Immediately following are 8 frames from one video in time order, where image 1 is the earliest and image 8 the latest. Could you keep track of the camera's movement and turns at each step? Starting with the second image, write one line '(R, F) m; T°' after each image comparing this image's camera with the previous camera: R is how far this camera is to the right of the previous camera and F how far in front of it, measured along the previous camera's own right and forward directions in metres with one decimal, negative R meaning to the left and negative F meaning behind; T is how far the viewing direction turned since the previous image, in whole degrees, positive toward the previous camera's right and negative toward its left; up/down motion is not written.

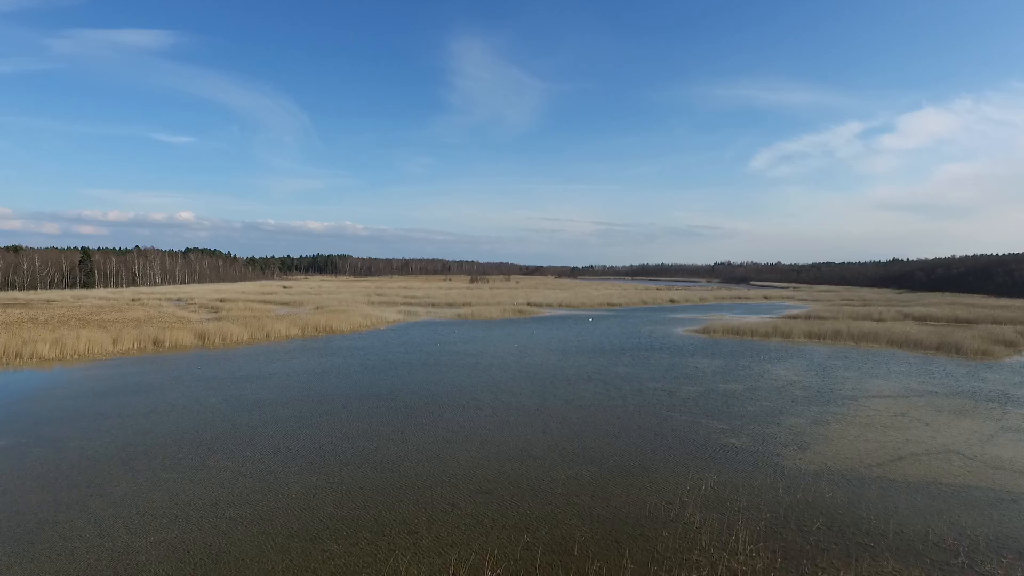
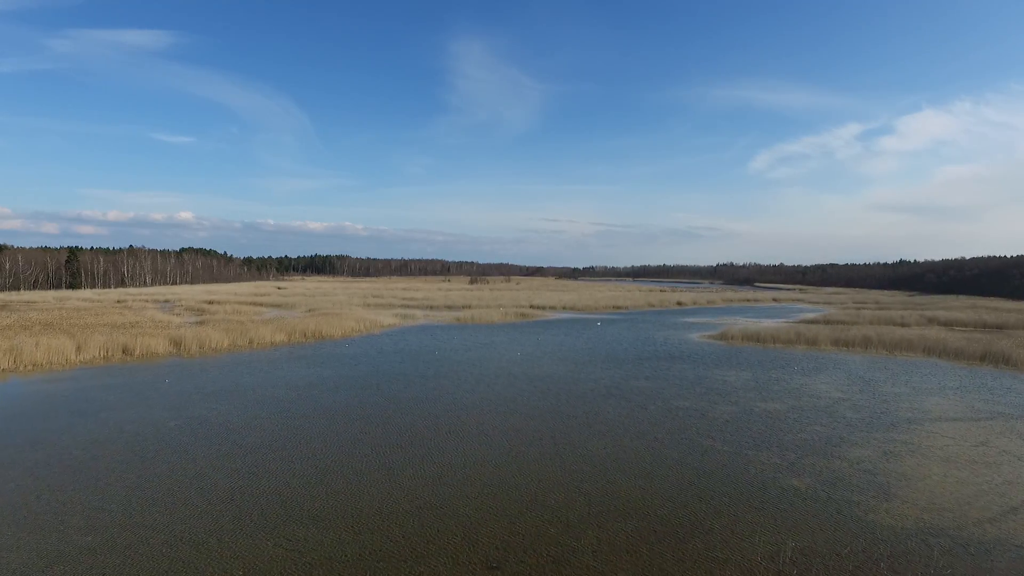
(-0.2, +1.8) m; 0°
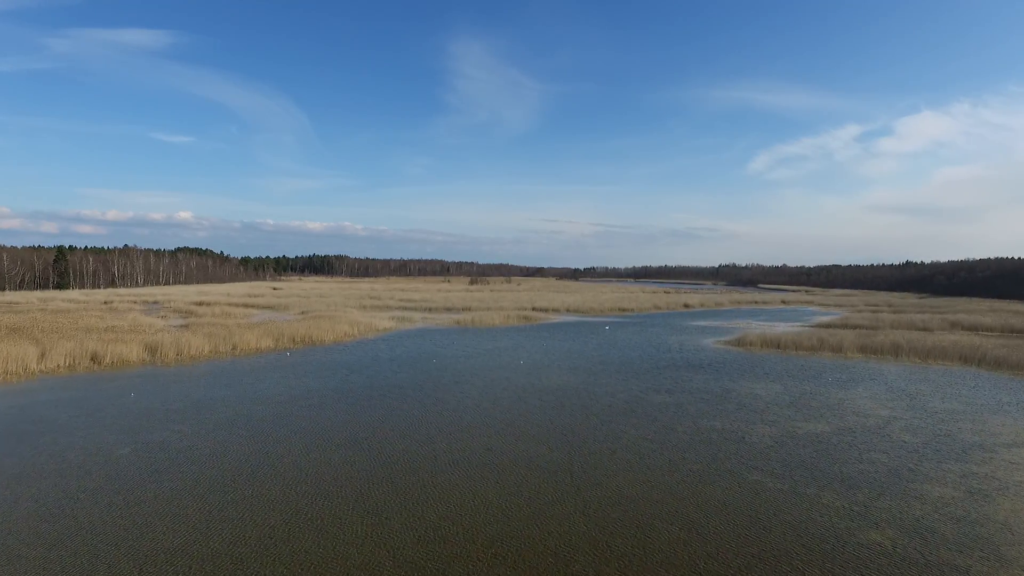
(-0.2, +1.5) m; 0°
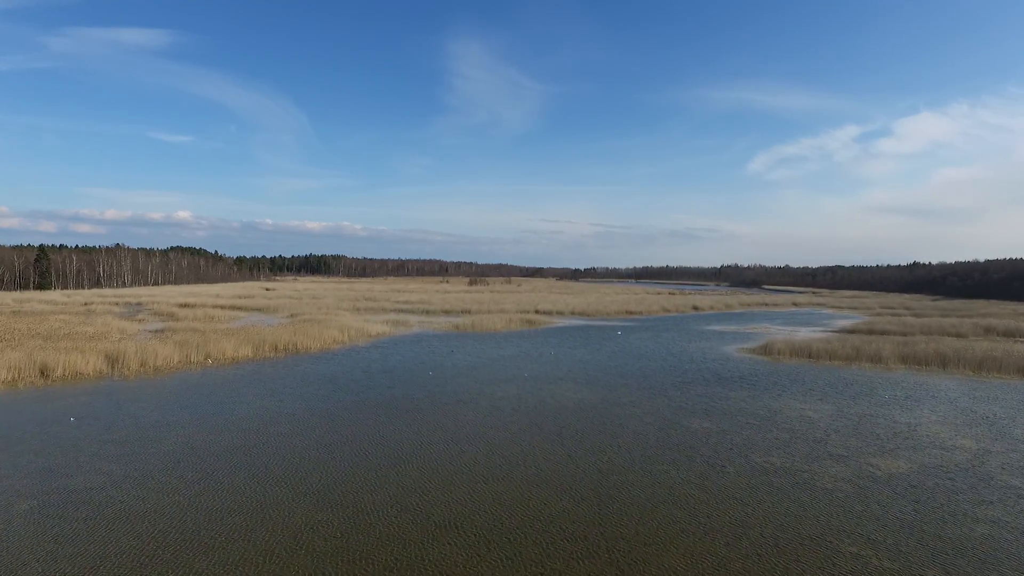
(-0.2, +2.0) m; 0°
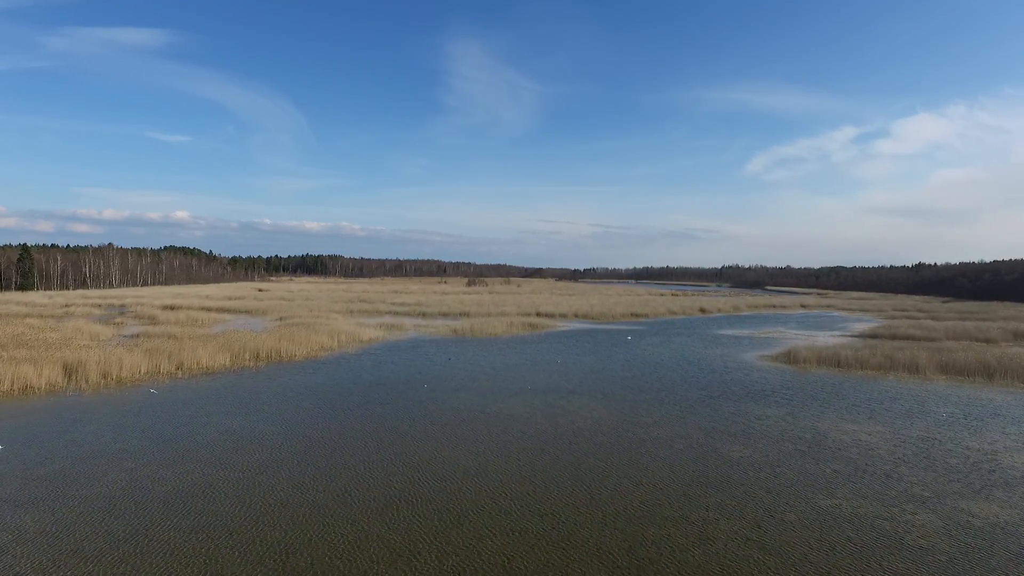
(-0.2, +1.6) m; 0°
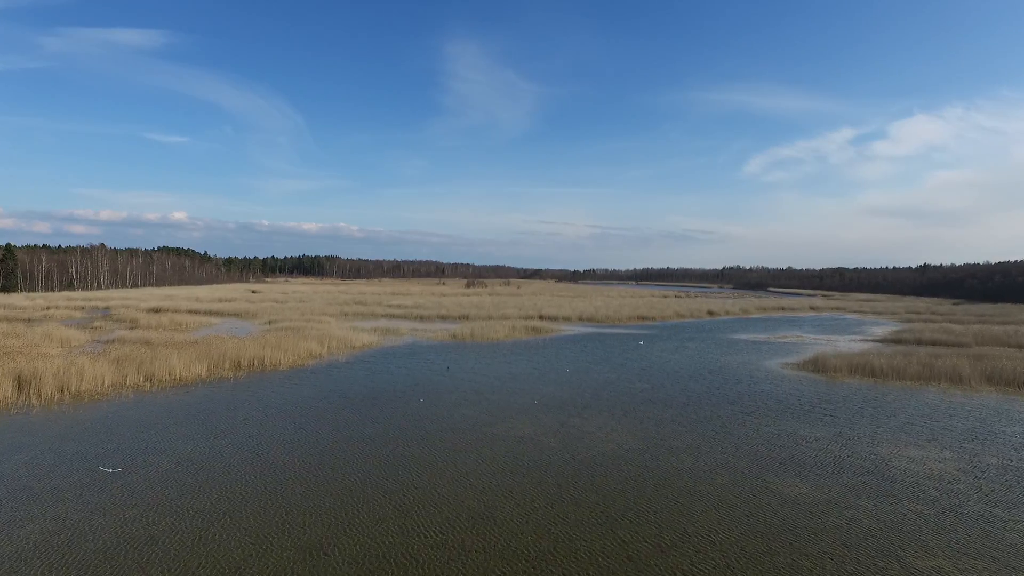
(-0.2, +1.5) m; 0°
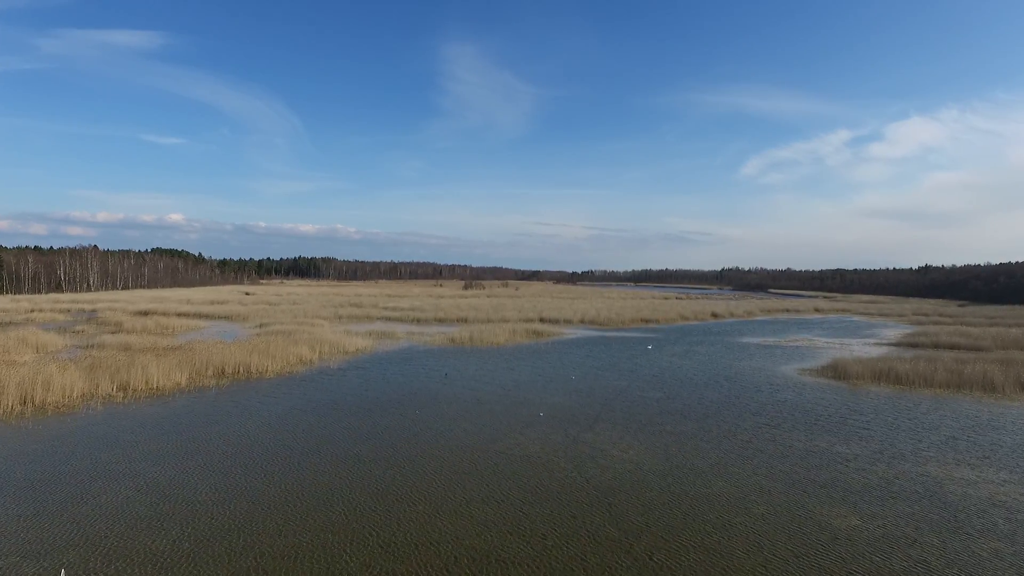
(-0.1, +1.0) m; 0°
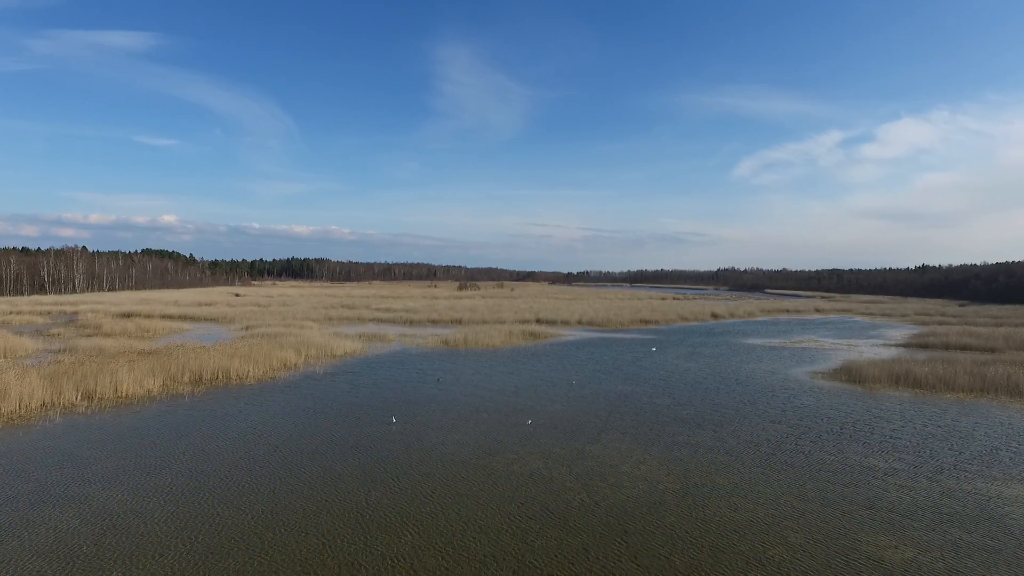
(-0.1, +0.9) m; +1°
